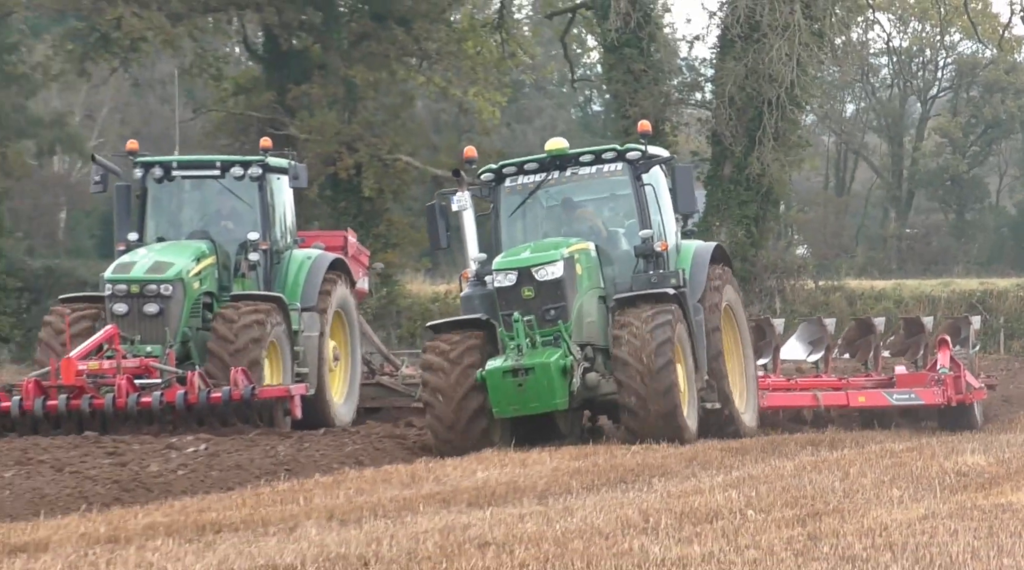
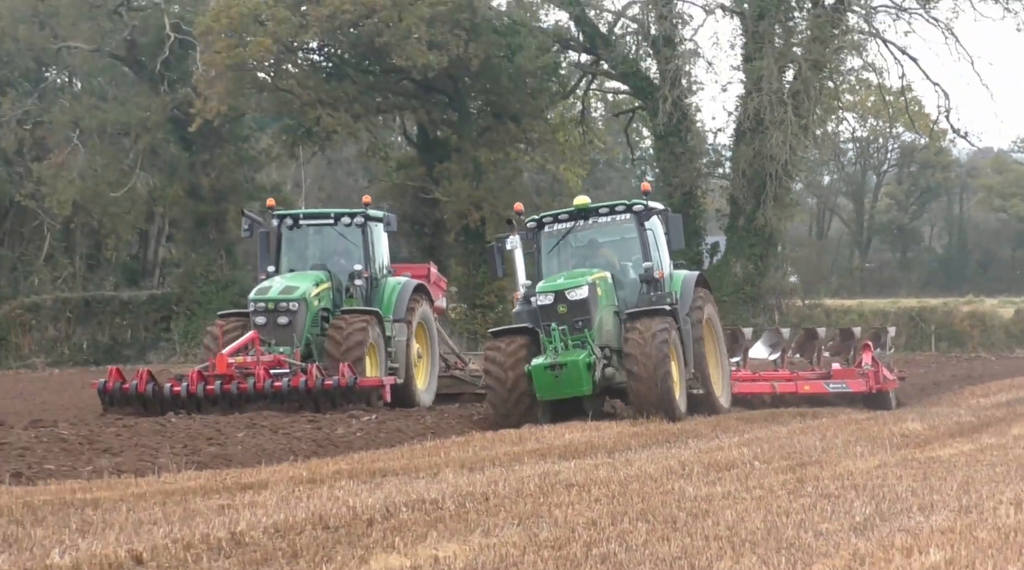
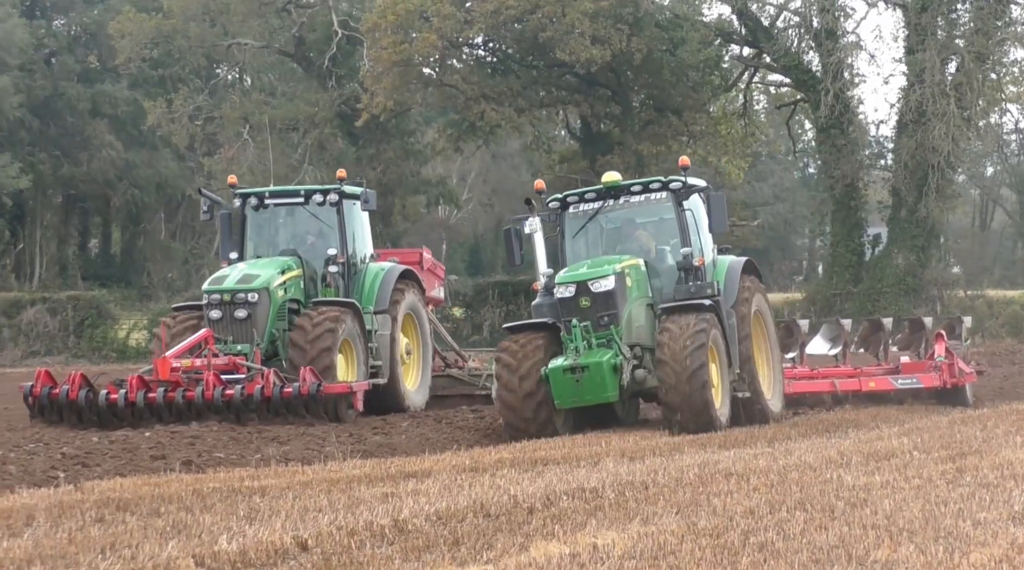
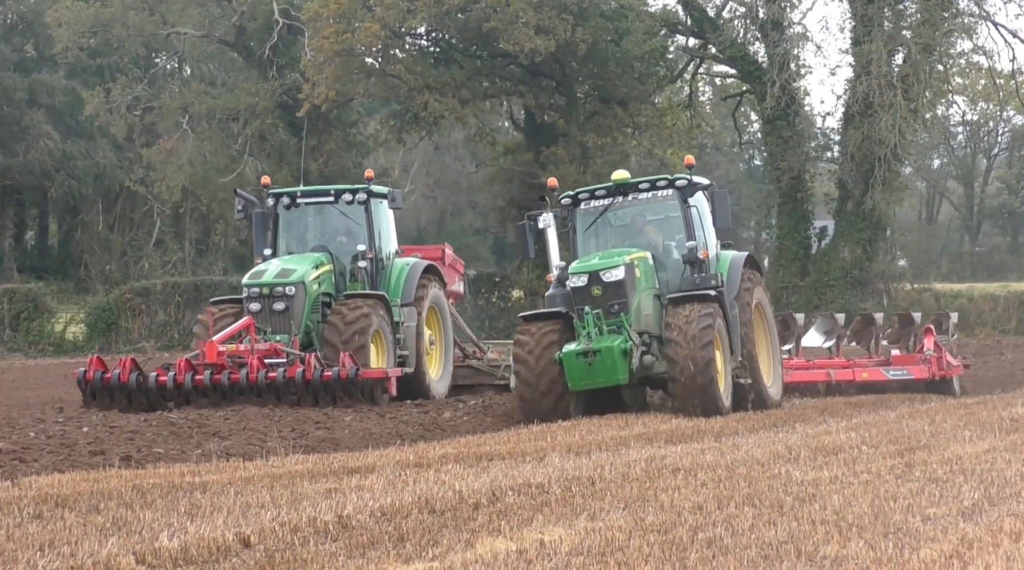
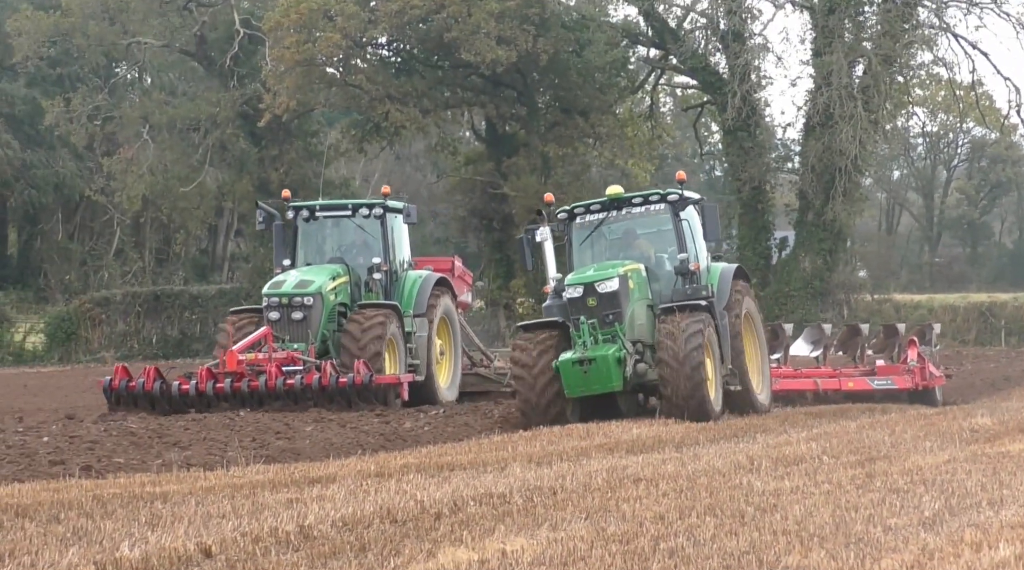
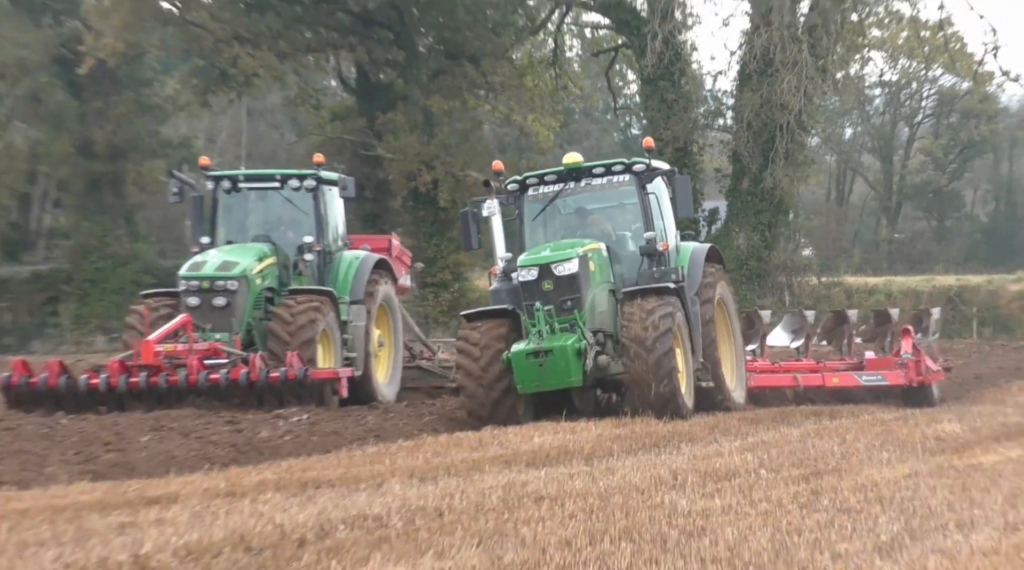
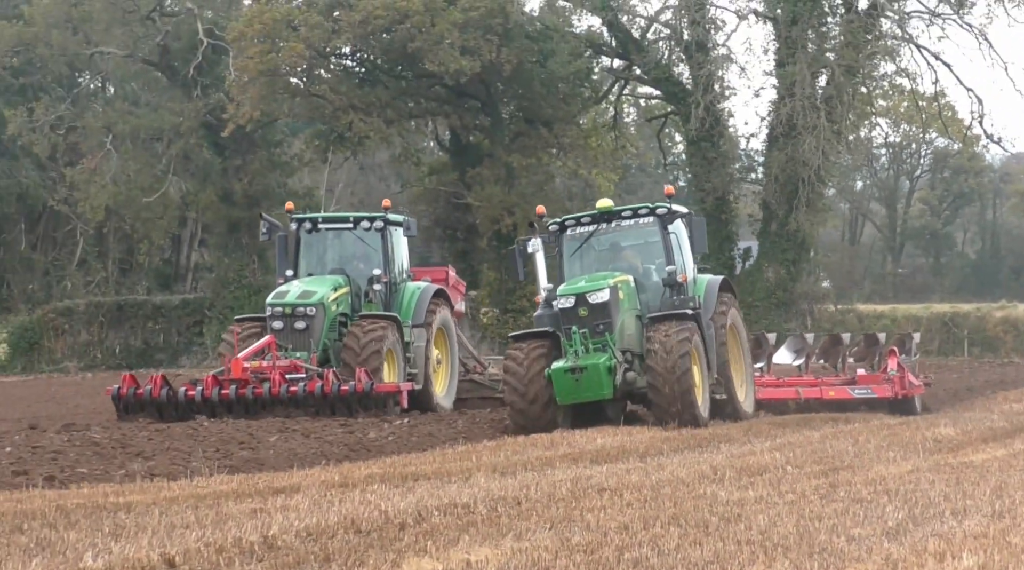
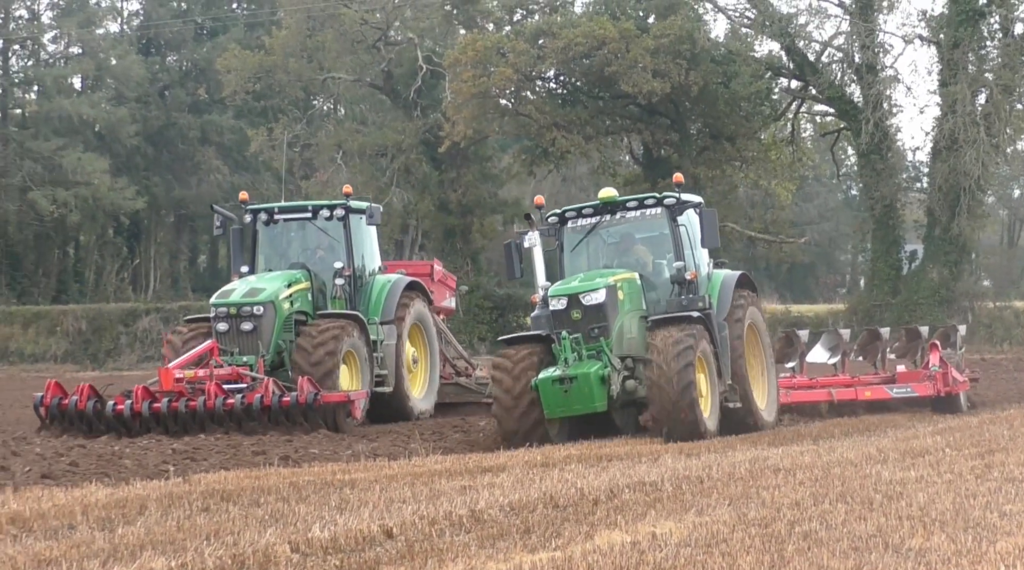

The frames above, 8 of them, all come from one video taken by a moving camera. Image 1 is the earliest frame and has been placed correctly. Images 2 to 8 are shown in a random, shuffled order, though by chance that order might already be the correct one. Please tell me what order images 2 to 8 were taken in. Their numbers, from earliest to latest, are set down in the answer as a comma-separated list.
6, 2, 7, 5, 4, 3, 8
